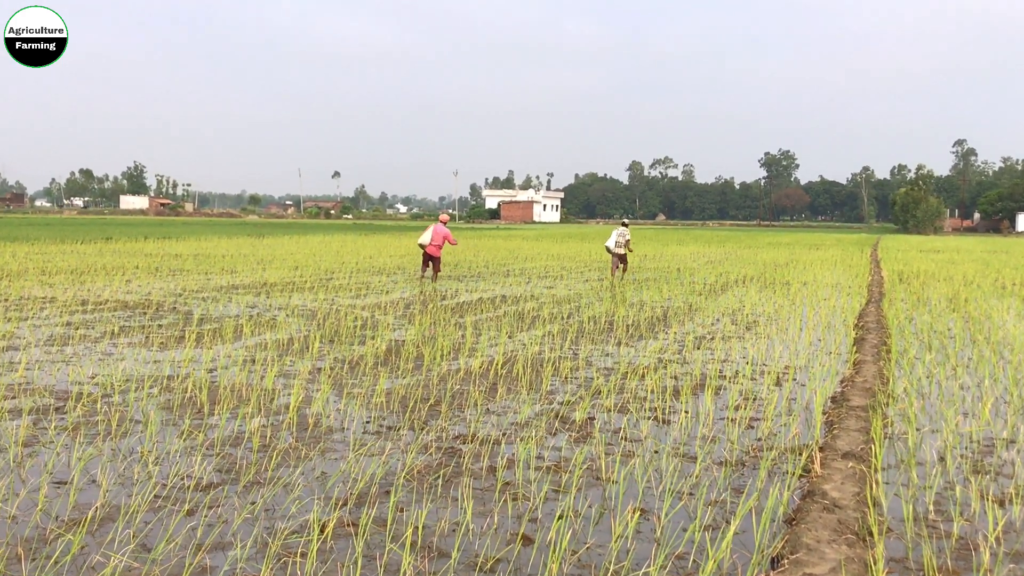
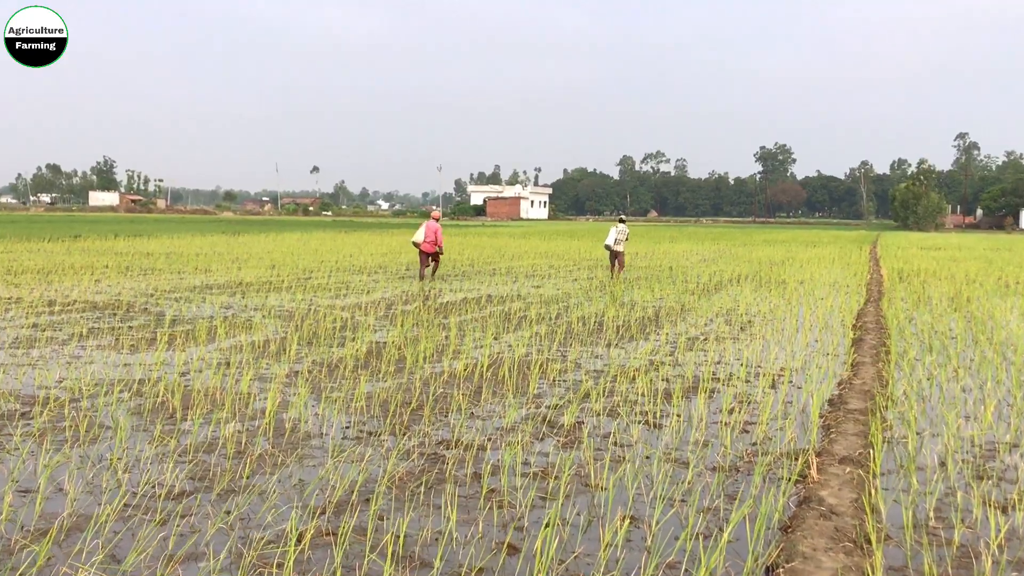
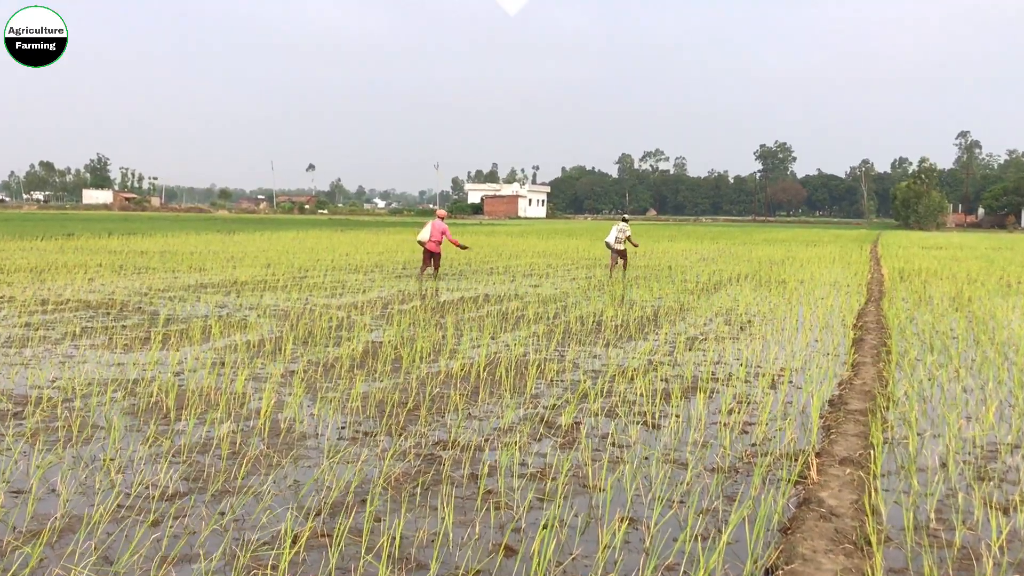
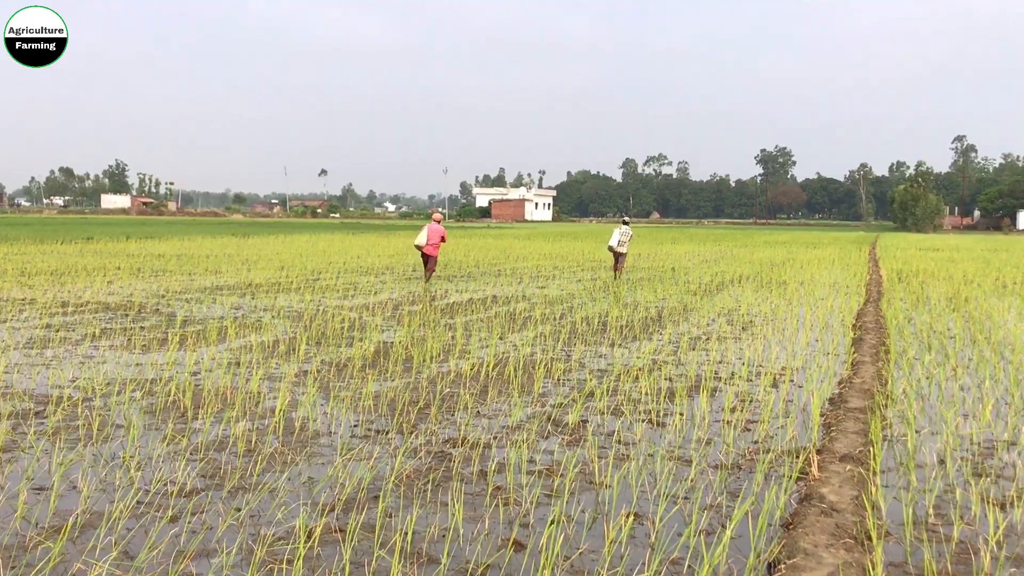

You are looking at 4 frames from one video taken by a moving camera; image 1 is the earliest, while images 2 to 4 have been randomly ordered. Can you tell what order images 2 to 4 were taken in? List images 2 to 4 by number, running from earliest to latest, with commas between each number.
4, 2, 3
